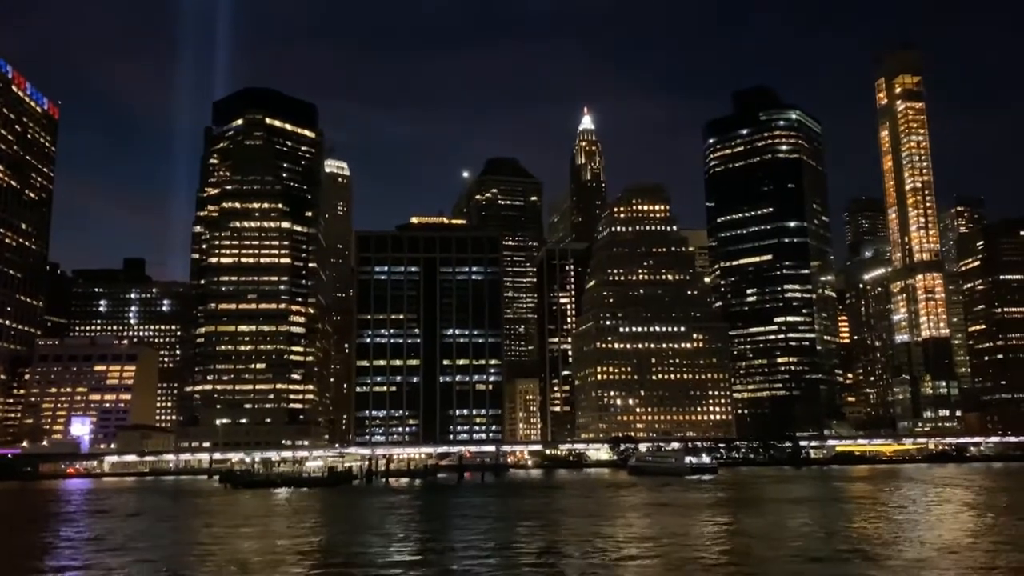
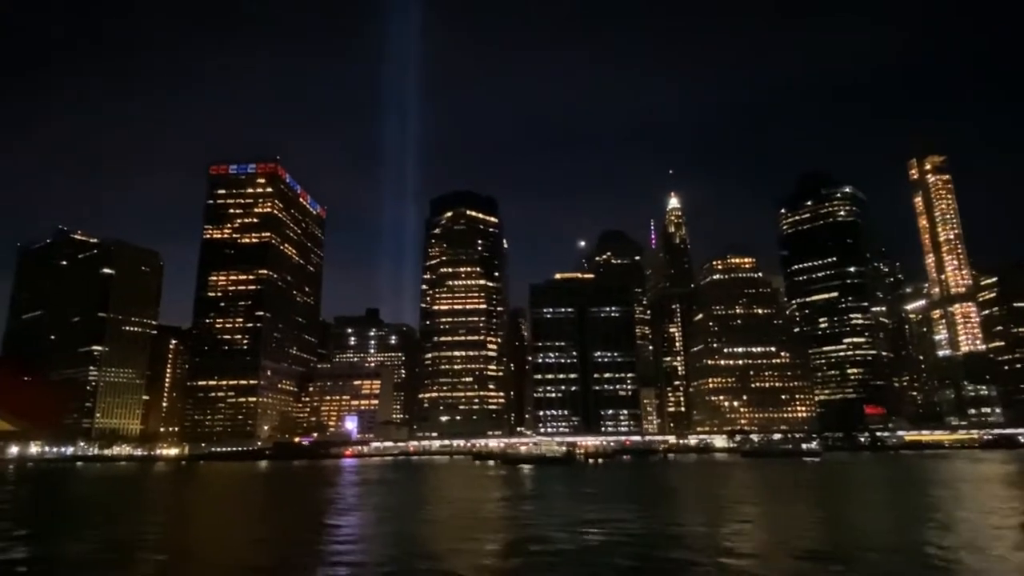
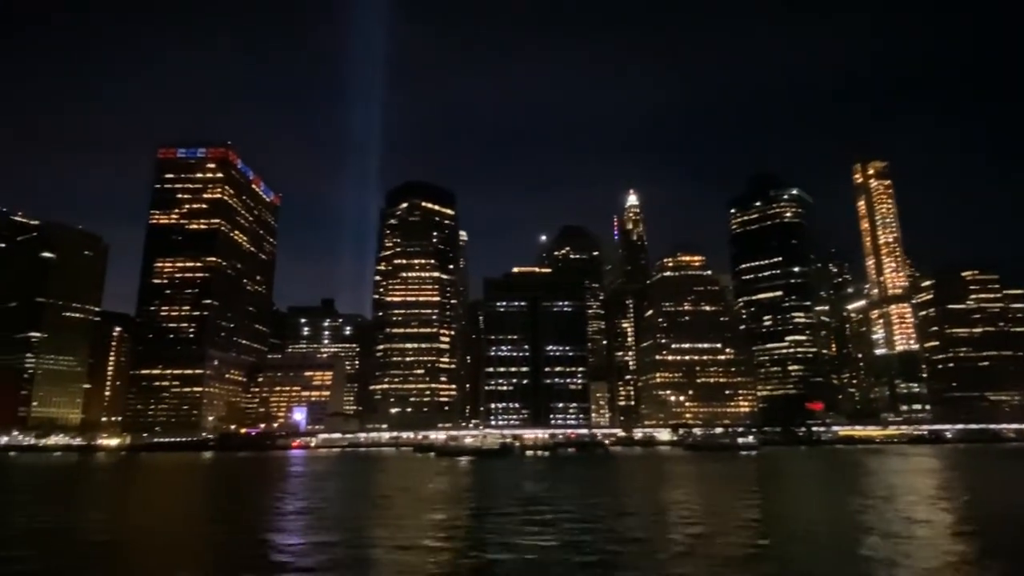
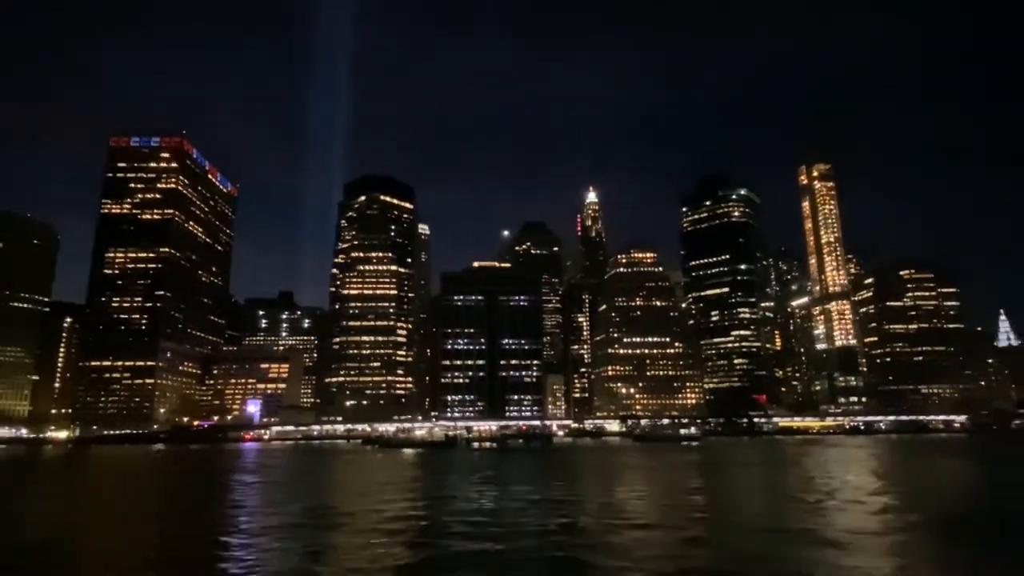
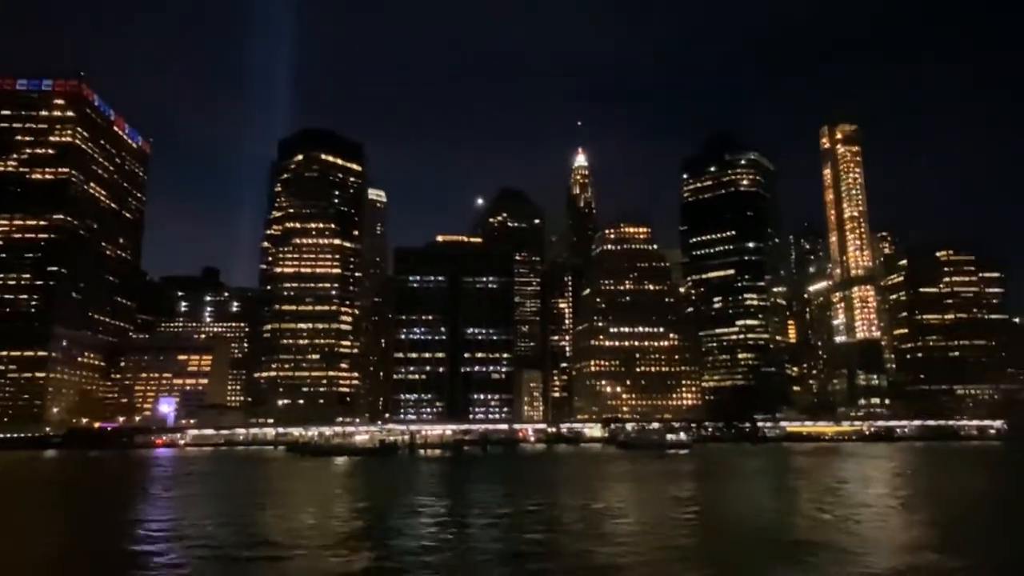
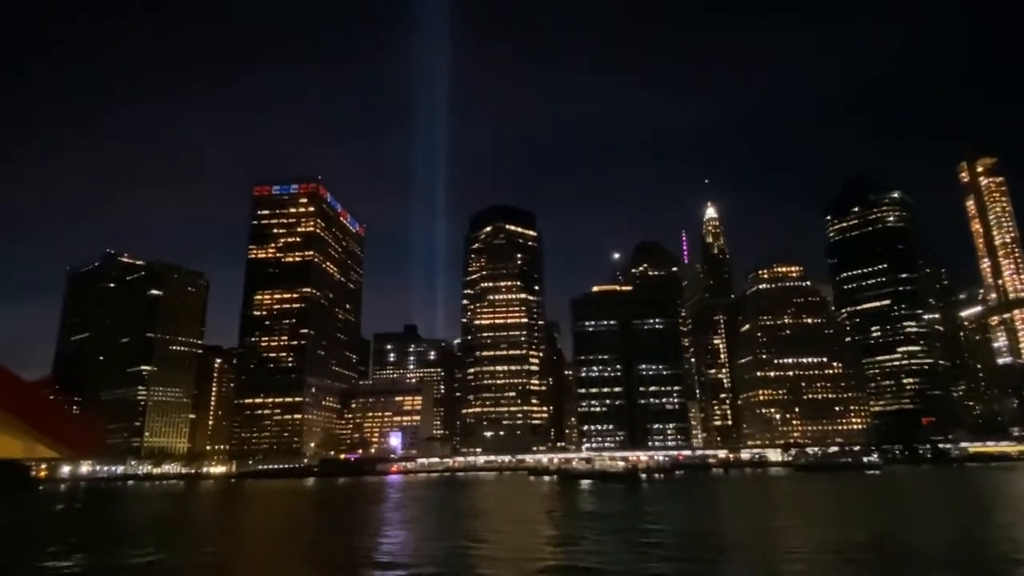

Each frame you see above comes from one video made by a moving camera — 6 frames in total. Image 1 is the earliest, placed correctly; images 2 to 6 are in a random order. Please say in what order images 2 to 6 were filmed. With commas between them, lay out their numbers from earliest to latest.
5, 4, 3, 2, 6
